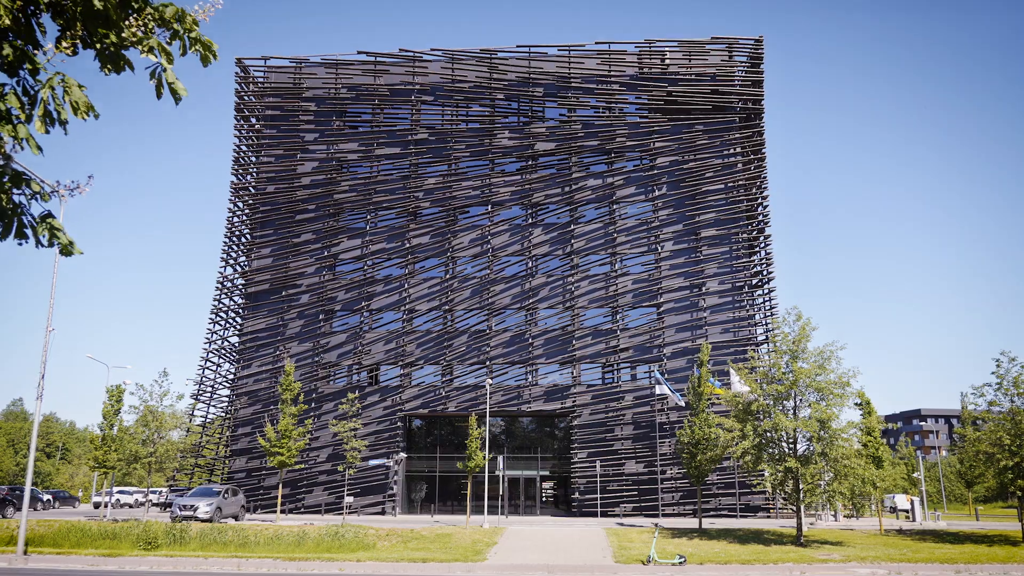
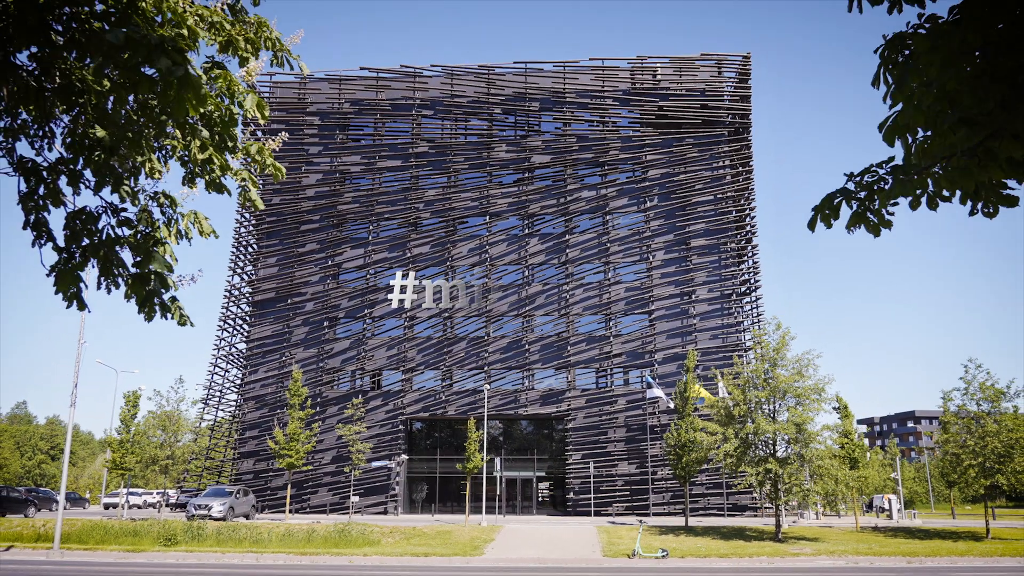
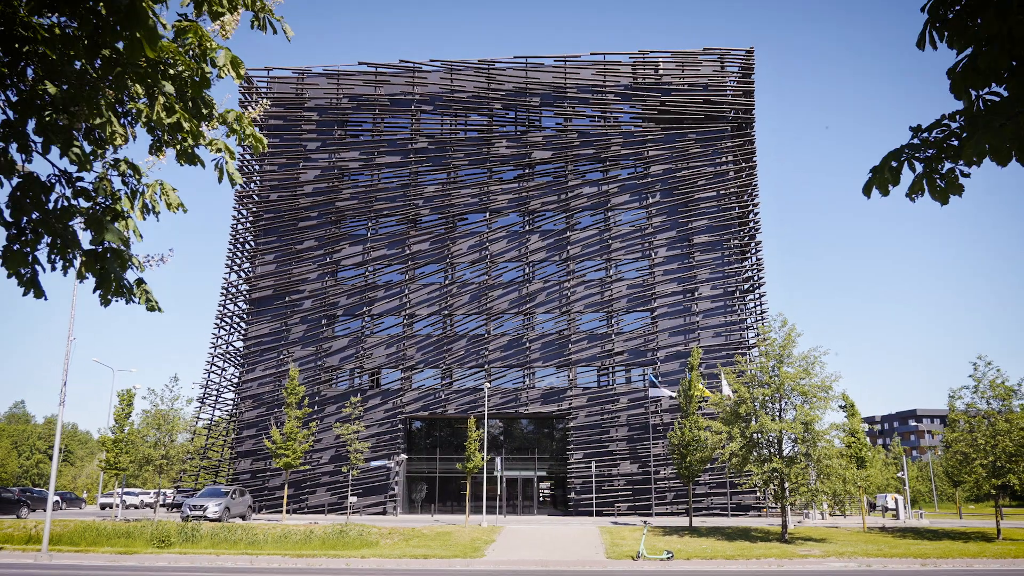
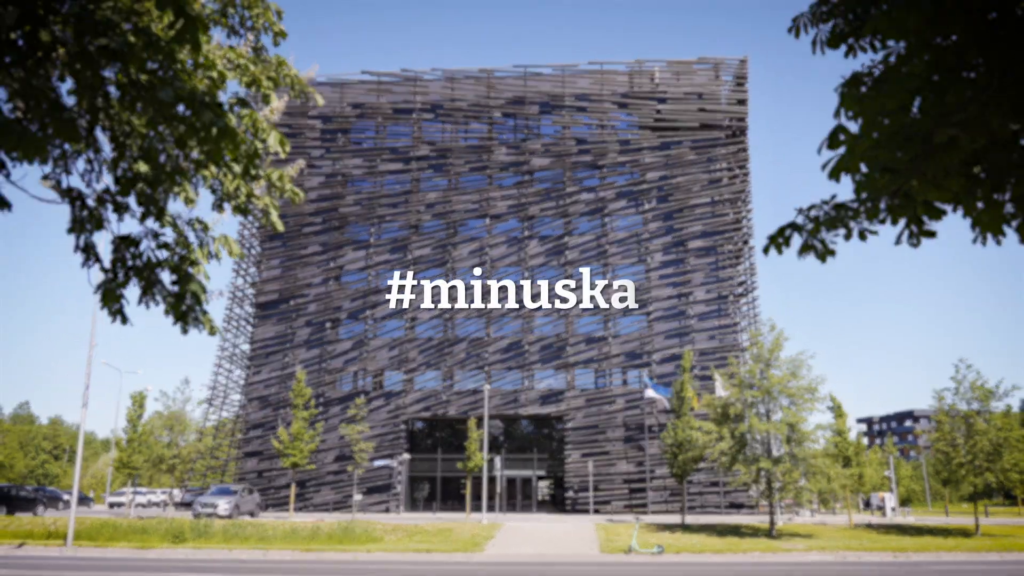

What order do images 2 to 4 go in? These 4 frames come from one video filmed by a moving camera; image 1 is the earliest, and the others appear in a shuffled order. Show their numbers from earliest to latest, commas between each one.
3, 2, 4
